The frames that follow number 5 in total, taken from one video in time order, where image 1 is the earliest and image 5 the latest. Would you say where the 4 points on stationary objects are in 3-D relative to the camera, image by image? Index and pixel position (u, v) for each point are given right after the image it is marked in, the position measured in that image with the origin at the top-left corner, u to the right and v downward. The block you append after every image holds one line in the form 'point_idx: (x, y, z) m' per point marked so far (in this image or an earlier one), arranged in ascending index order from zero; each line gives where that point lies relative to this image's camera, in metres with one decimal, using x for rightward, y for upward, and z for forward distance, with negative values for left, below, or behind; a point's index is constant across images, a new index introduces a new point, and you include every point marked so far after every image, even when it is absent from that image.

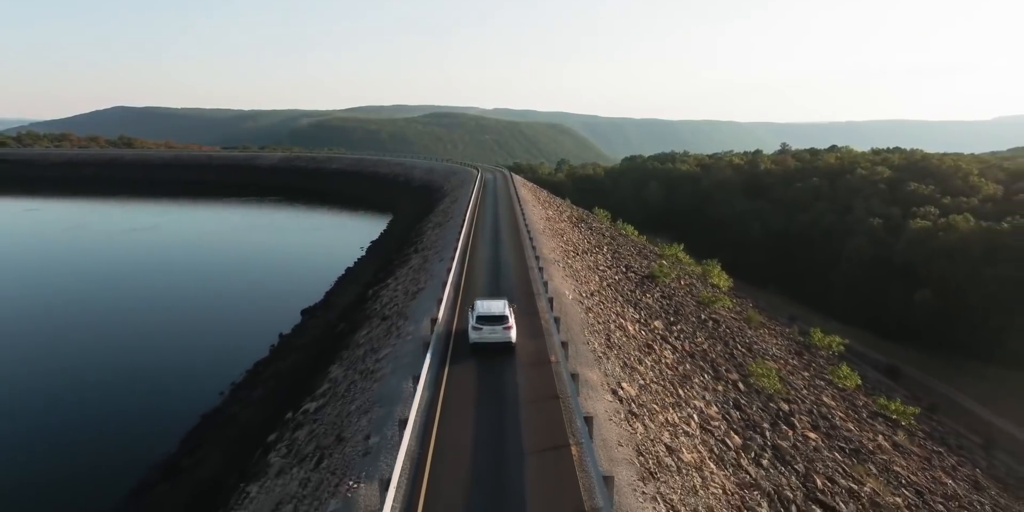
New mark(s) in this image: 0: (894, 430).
0: (+12.2, -5.5, +17.7) m
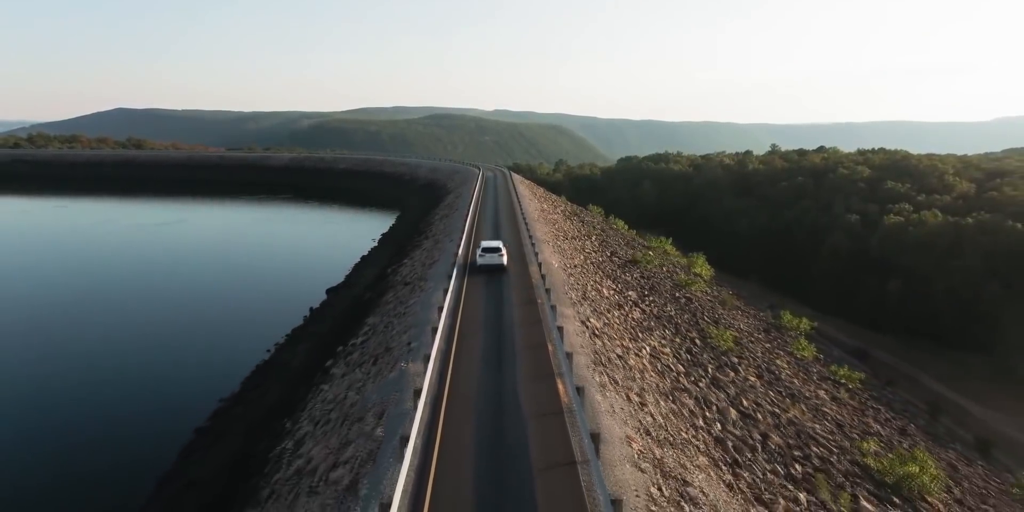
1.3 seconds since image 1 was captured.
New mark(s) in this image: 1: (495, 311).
0: (+12.1, -4.9, +20.6) m
1: (-0.5, -1.6, +17.7) m
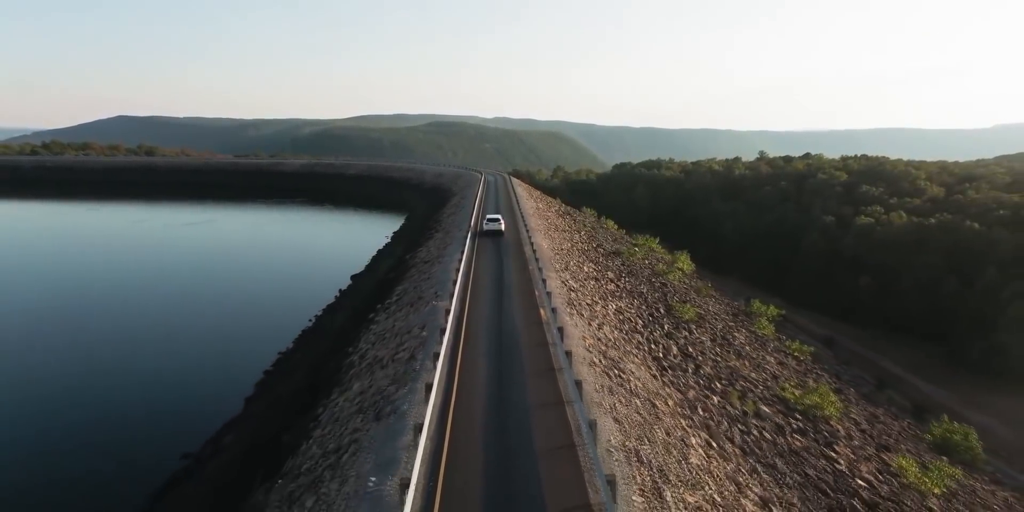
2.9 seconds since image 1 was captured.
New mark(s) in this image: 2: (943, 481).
0: (+12.1, -4.4, +24.2) m
1: (-0.6, -1.1, +21.4) m
2: (+11.6, -6.0, +15.1) m
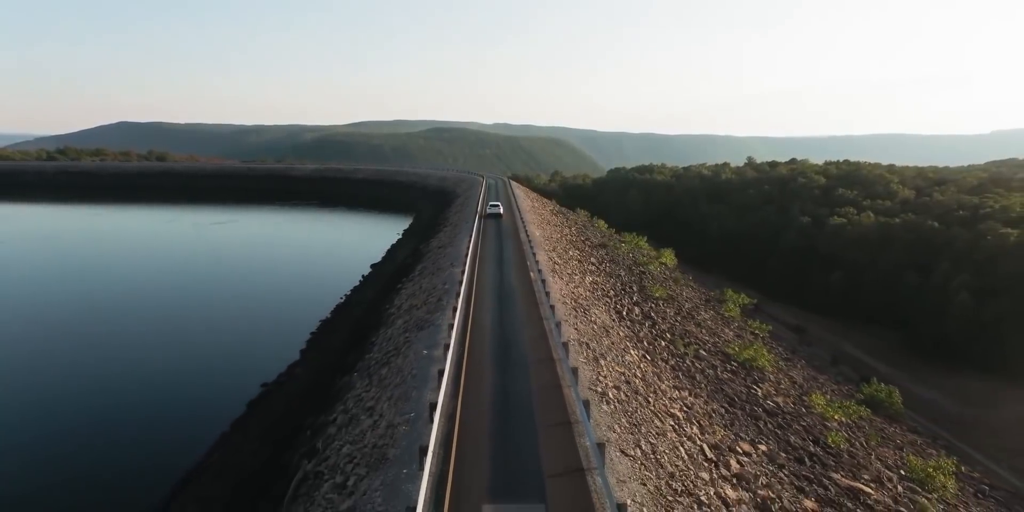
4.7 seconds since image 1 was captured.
0: (+12.0, -3.9, +28.2) m
1: (-0.7, -0.6, +25.4) m
2: (+11.5, -5.5, +19.0) m
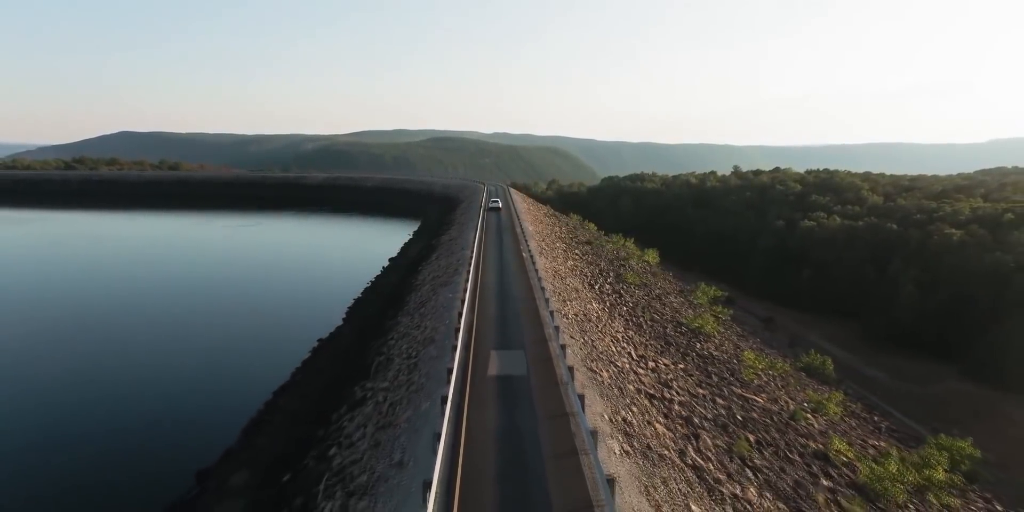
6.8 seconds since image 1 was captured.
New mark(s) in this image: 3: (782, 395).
0: (+11.9, -3.6, +33.1) m
1: (-0.8, -0.2, +30.3) m
2: (+11.4, -4.9, +23.9) m
3: (+9.5, -5.0, +19.2) m
